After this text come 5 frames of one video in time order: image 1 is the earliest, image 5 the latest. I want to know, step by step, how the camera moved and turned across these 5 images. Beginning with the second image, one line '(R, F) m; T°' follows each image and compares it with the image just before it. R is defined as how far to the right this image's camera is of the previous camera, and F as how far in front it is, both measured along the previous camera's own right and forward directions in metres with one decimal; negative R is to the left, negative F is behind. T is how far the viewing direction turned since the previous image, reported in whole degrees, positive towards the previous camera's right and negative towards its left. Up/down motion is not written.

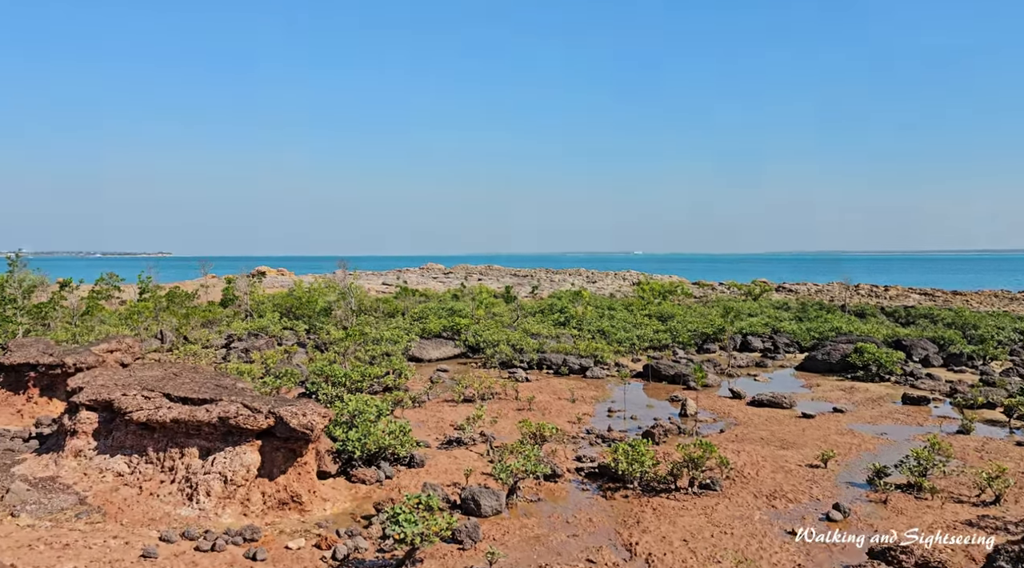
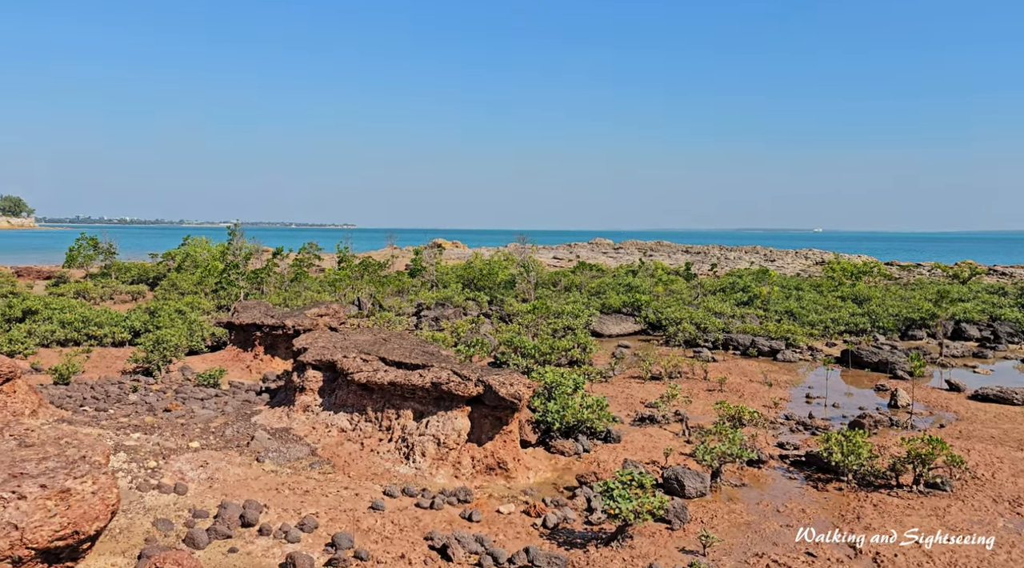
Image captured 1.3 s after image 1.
(-0.6, -0.1) m; -12°
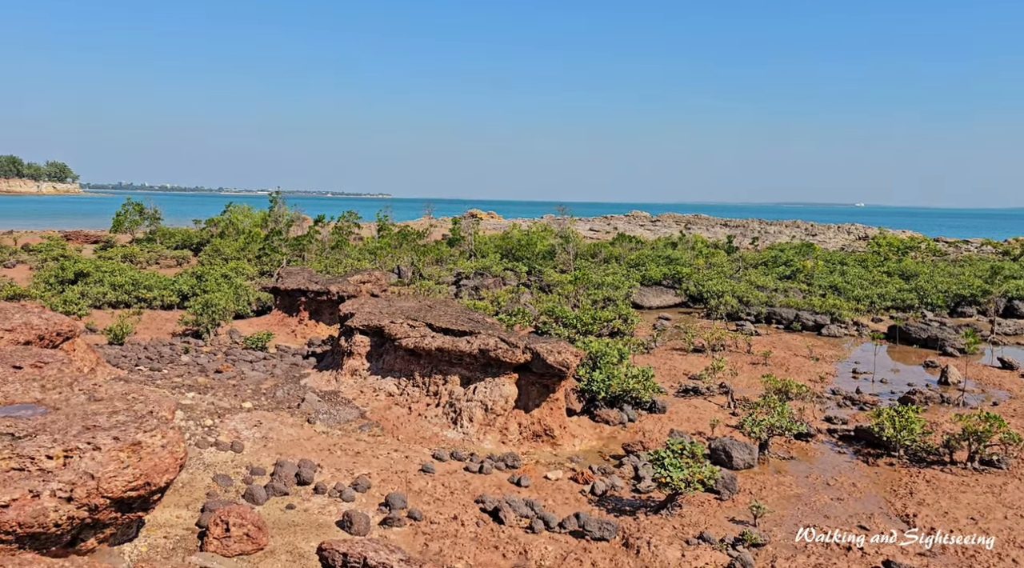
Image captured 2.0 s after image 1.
(-0.2, 0.0) m; -2°
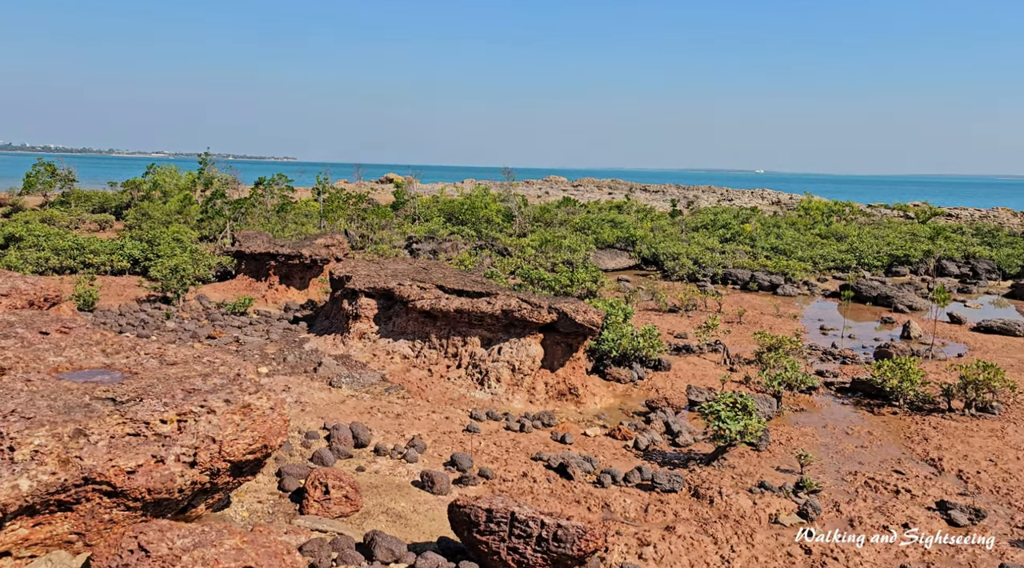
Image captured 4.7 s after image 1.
(-1.8, +0.1) m; +6°
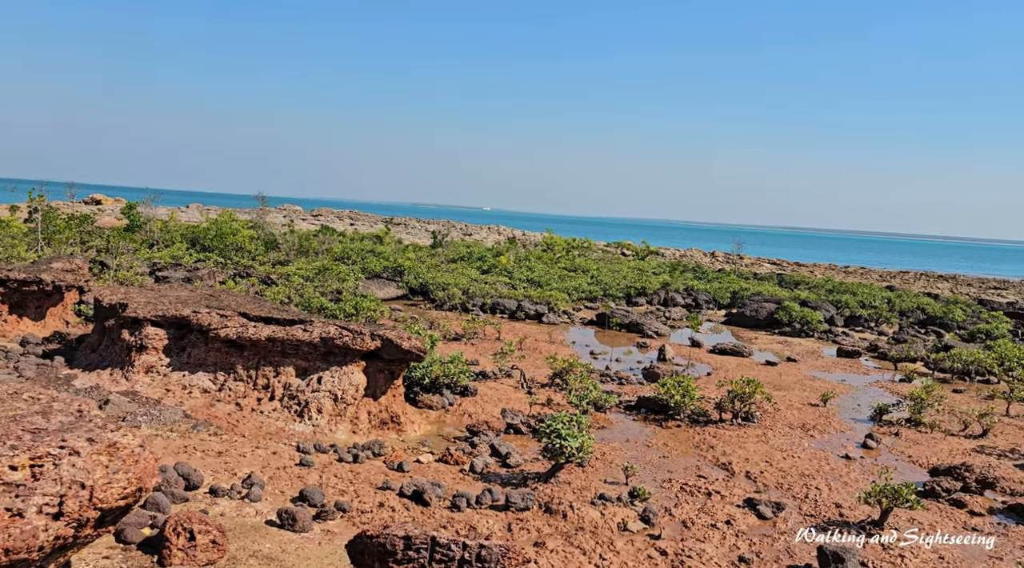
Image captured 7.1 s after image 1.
(-1.4, +0.3) m; +18°
